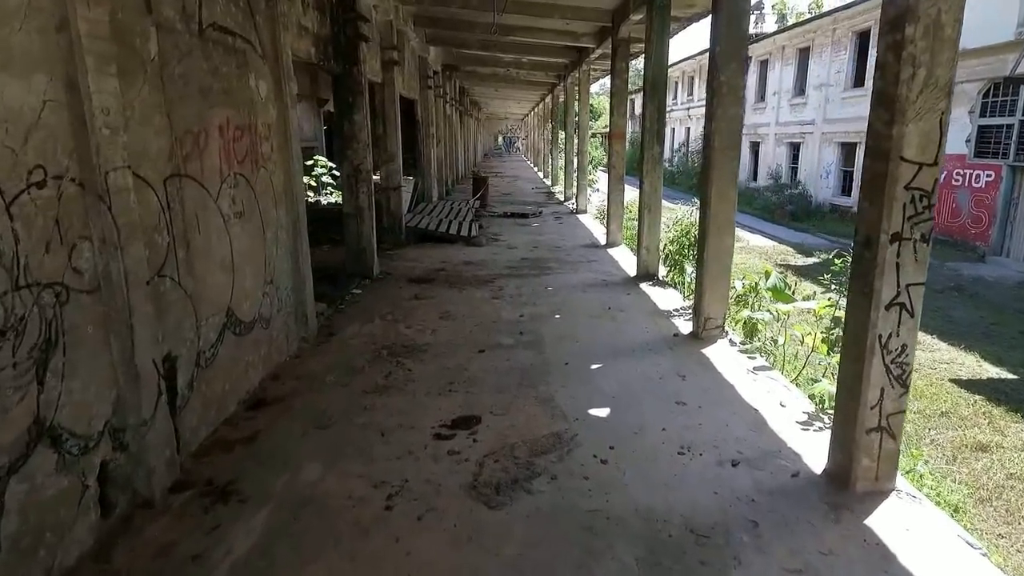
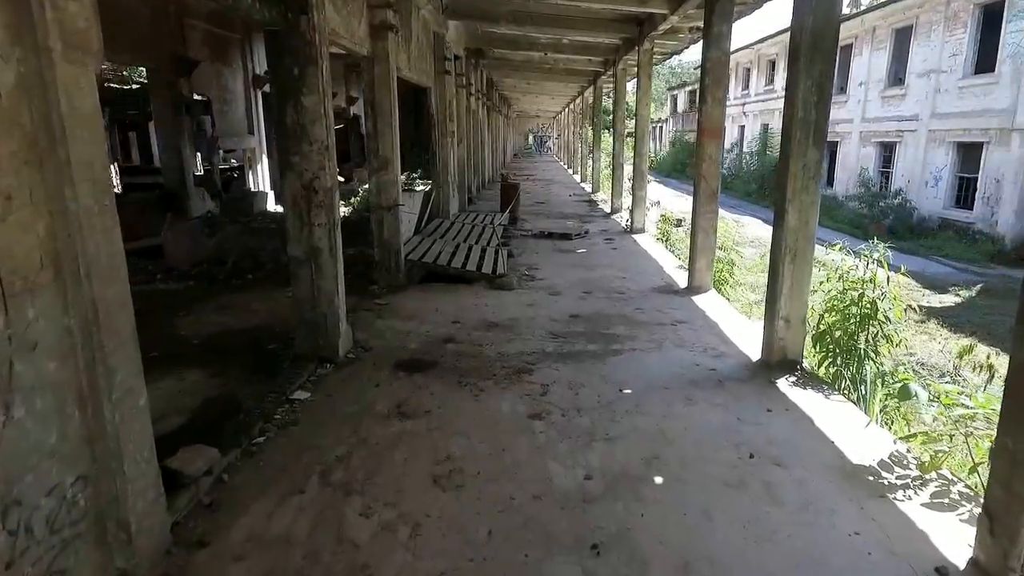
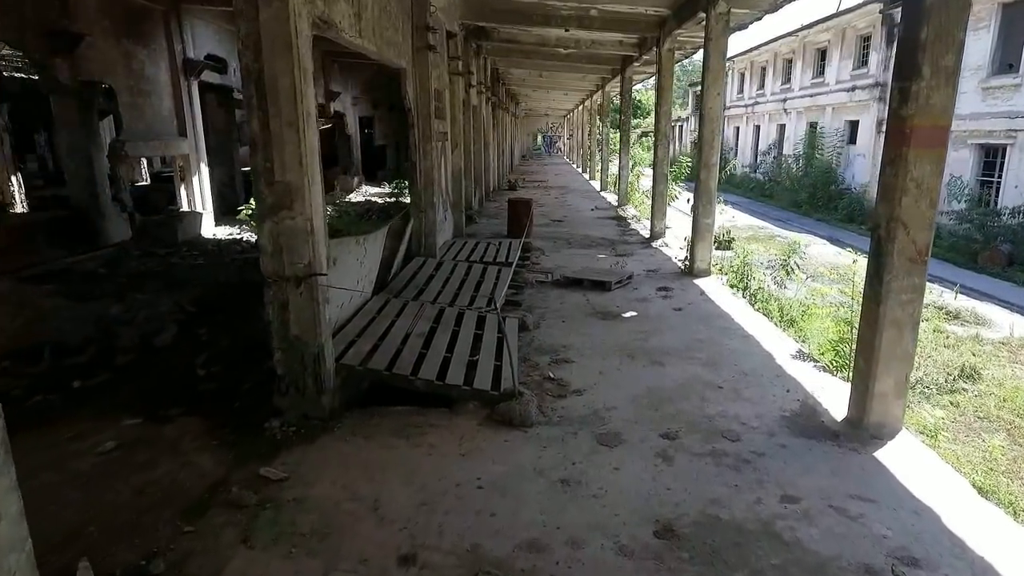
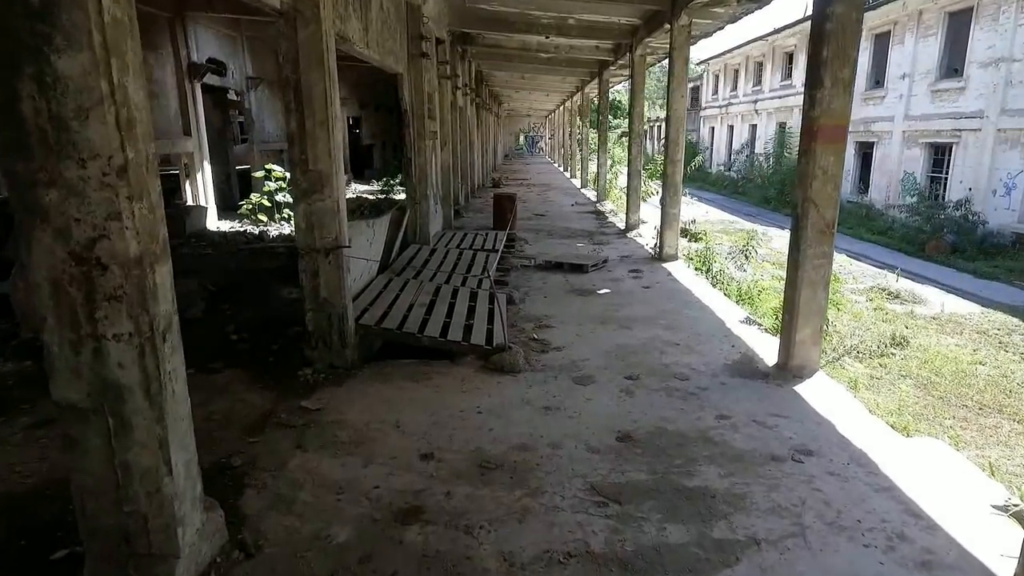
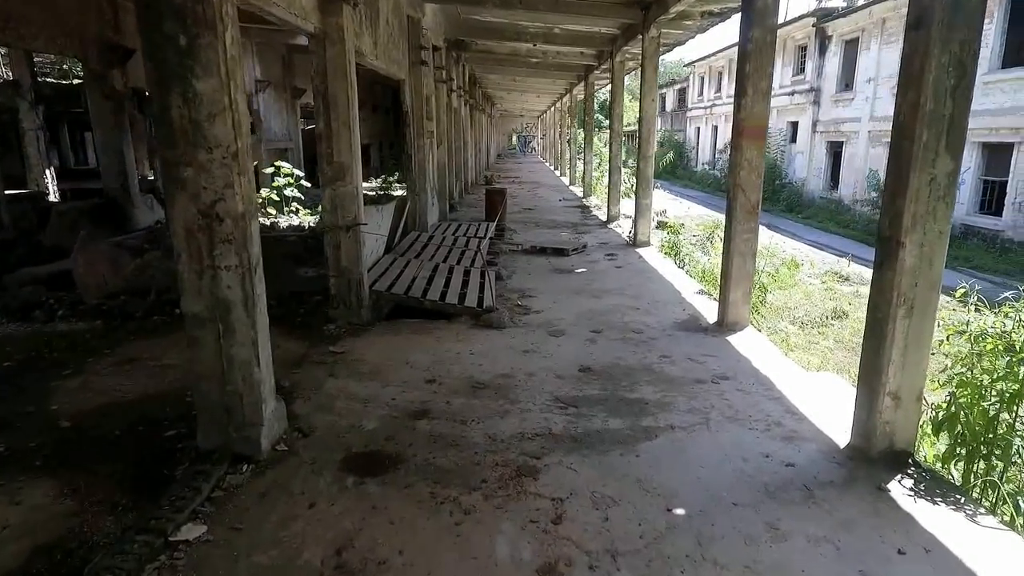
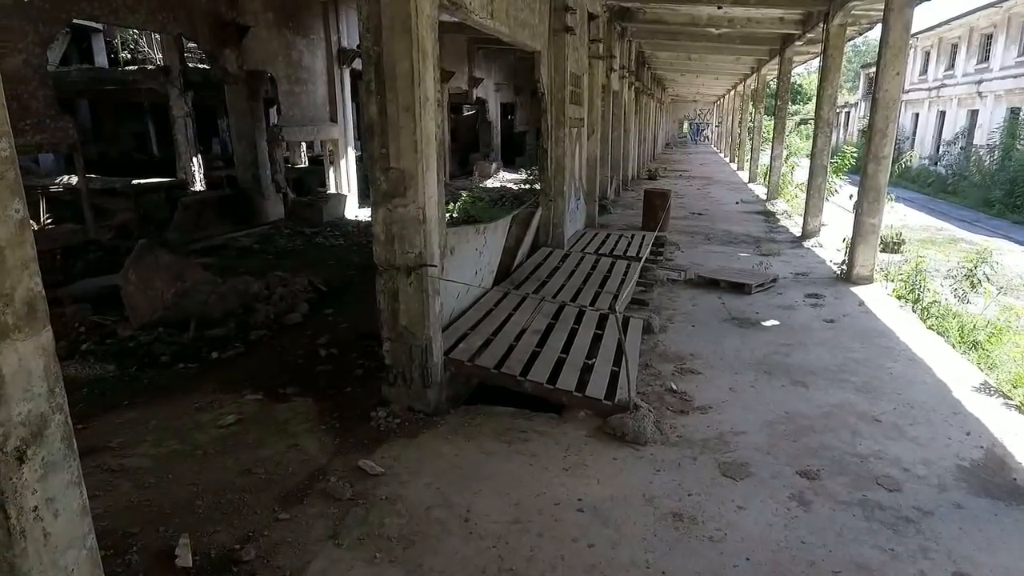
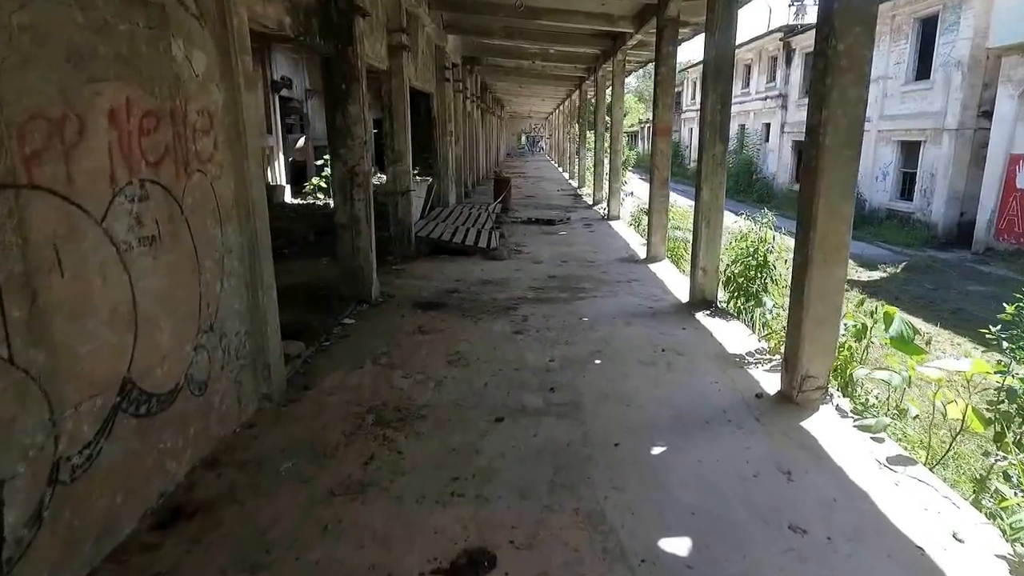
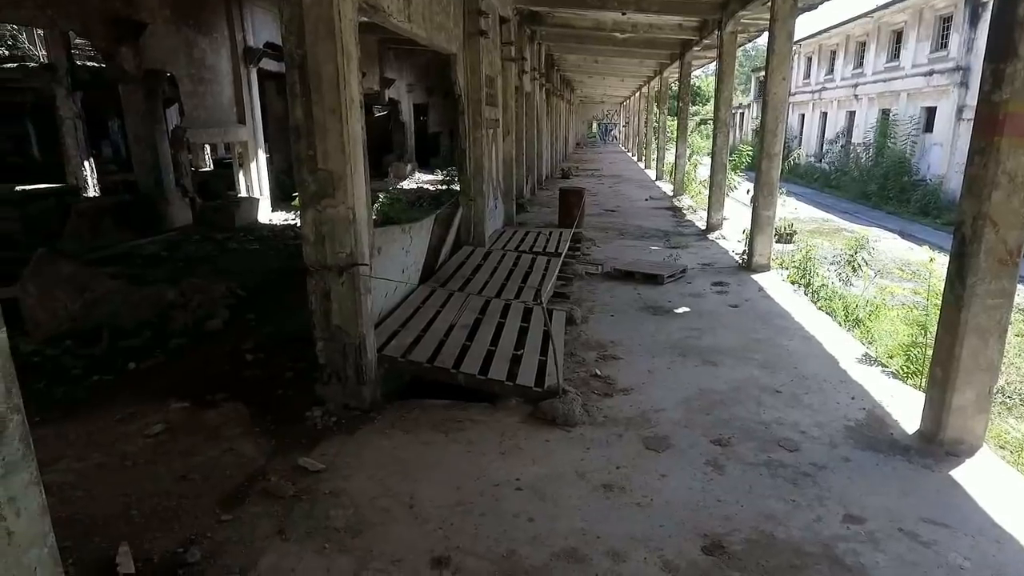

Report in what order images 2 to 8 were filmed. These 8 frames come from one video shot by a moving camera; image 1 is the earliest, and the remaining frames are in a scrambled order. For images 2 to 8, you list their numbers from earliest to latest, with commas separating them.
7, 2, 5, 4, 3, 8, 6
